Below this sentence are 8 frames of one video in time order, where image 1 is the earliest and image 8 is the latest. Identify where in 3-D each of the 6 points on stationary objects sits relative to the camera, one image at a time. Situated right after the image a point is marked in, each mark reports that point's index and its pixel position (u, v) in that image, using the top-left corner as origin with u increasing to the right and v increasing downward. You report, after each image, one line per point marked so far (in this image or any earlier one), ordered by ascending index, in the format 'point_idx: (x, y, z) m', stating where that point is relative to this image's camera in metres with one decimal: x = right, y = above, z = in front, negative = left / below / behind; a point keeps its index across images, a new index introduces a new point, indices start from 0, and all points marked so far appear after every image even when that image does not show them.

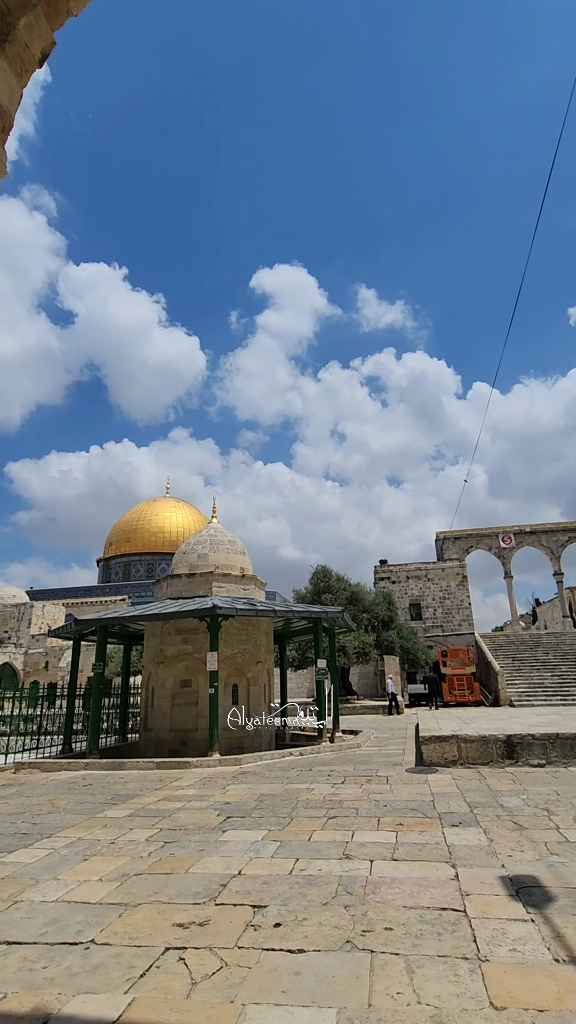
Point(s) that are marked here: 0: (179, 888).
0: (-0.8, -2.8, +3.9) m
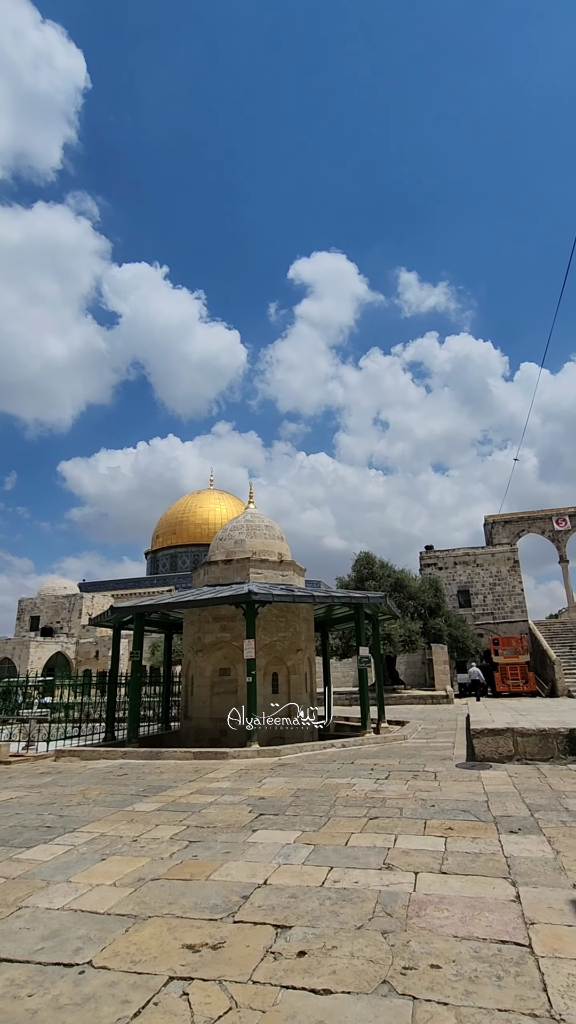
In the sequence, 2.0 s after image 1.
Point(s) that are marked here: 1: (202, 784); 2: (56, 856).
0: (-0.6, -2.5, +3.5) m
1: (-1.2, -3.9, +7.5) m
2: (-2.0, -3.0, +4.5) m
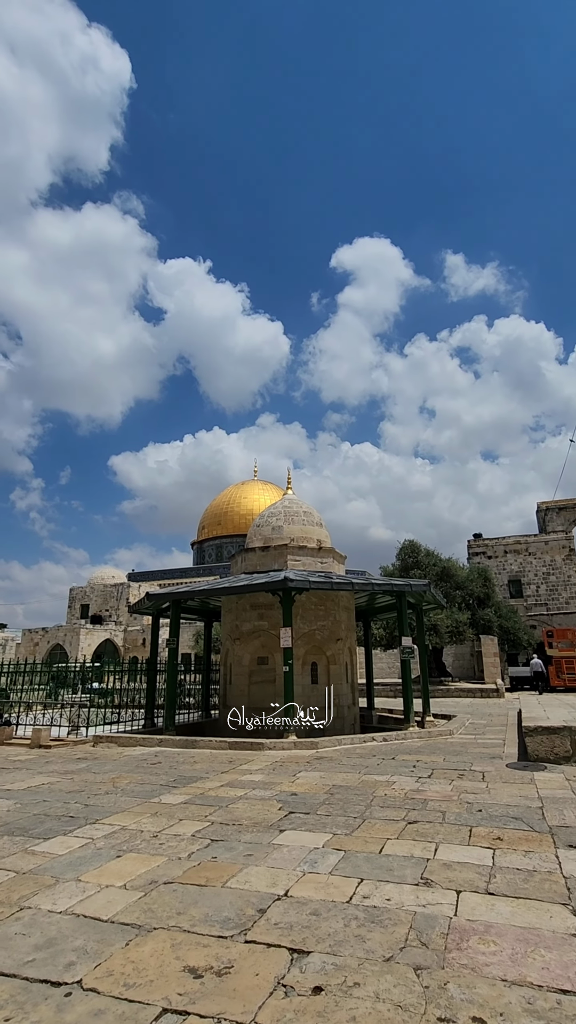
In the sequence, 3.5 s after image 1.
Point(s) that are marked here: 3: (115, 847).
0: (-0.5, -2.4, +3.1) m
1: (-0.7, -3.6, +7.2) m
2: (-1.8, -2.8, +4.3) m
3: (-1.4, -2.8, +4.3) m
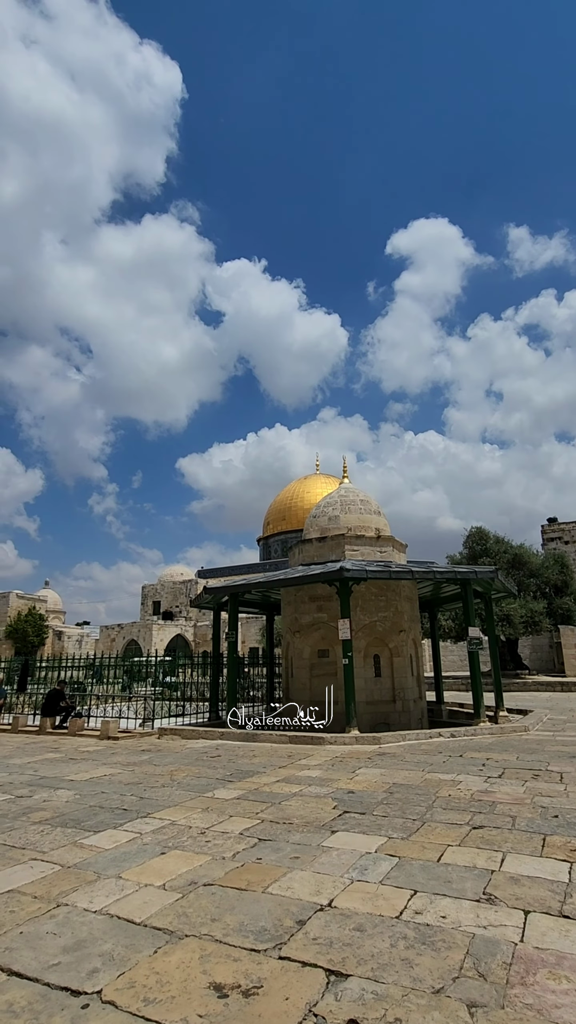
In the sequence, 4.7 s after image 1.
0: (-0.2, -2.2, +2.9) m
1: (+0.1, -3.5, +7.0) m
2: (-1.4, -2.7, +4.2) m
3: (-1.0, -2.7, +4.2) m
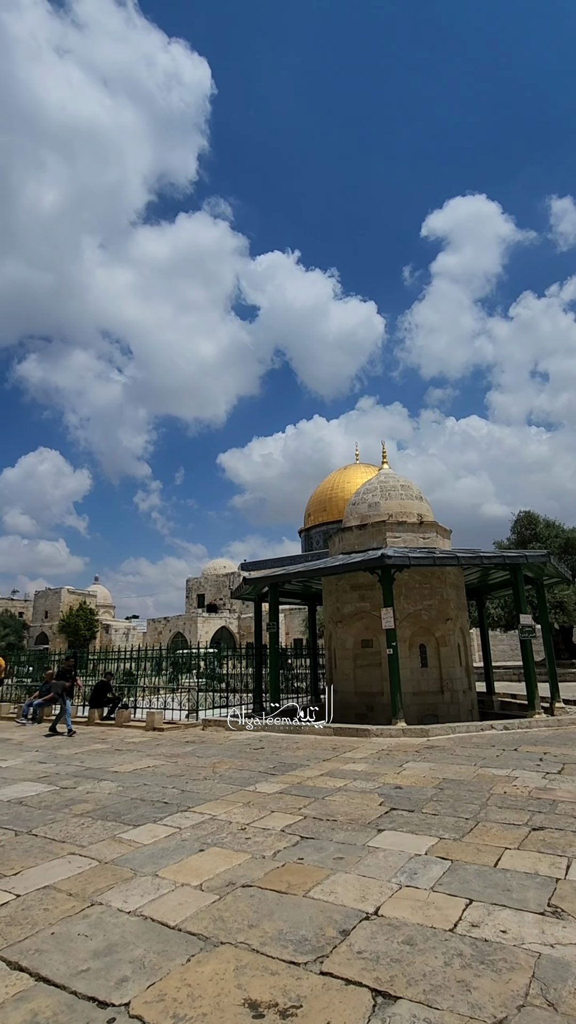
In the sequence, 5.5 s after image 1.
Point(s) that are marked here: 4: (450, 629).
0: (0.0, -2.1, +2.7) m
1: (+0.6, -3.3, +6.8) m
2: (-1.0, -2.6, +4.1) m
3: (-0.7, -2.5, +4.1) m
4: (+3.6, -2.6, +11.8) m
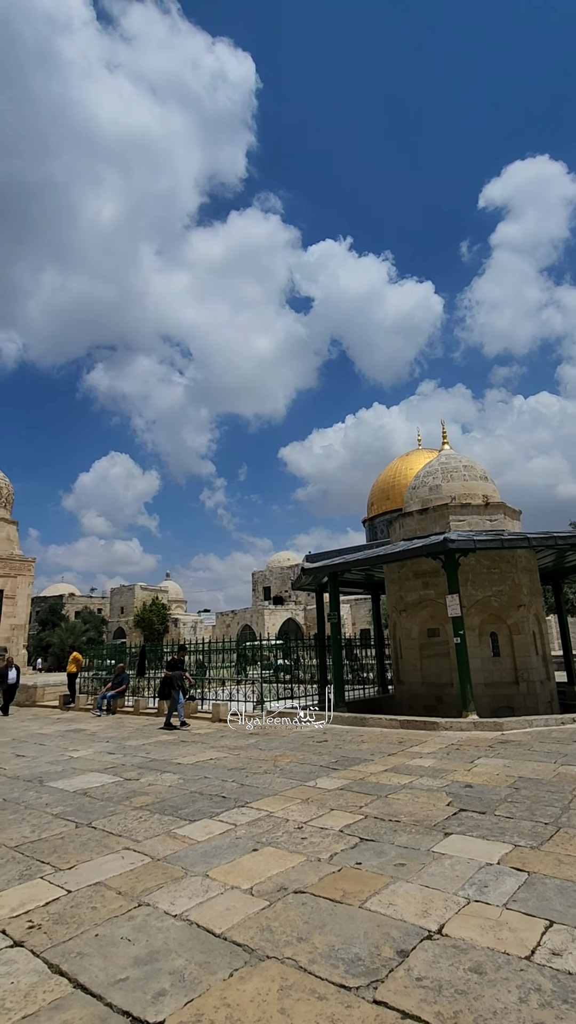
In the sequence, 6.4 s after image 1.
0: (+0.2, -2.0, +2.5) m
1: (+1.4, -3.1, +6.5) m
2: (-0.6, -2.5, +4.0) m
3: (-0.3, -2.4, +3.9) m
4: (+5.0, -2.2, +11.0) m
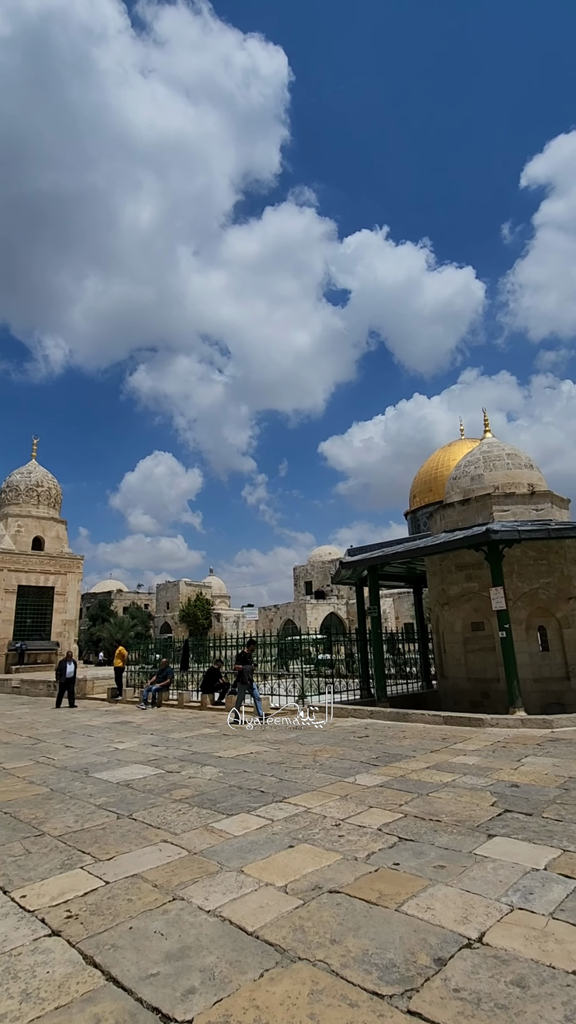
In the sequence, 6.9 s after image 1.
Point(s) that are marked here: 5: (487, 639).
0: (+0.4, -2.0, +2.4) m
1: (+1.9, -2.9, +6.3) m
2: (-0.3, -2.4, +4.0) m
3: (0.0, -2.4, +3.9) m
4: (+5.8, -2.0, +10.6) m
5: (+4.2, -2.7, +11.0) m
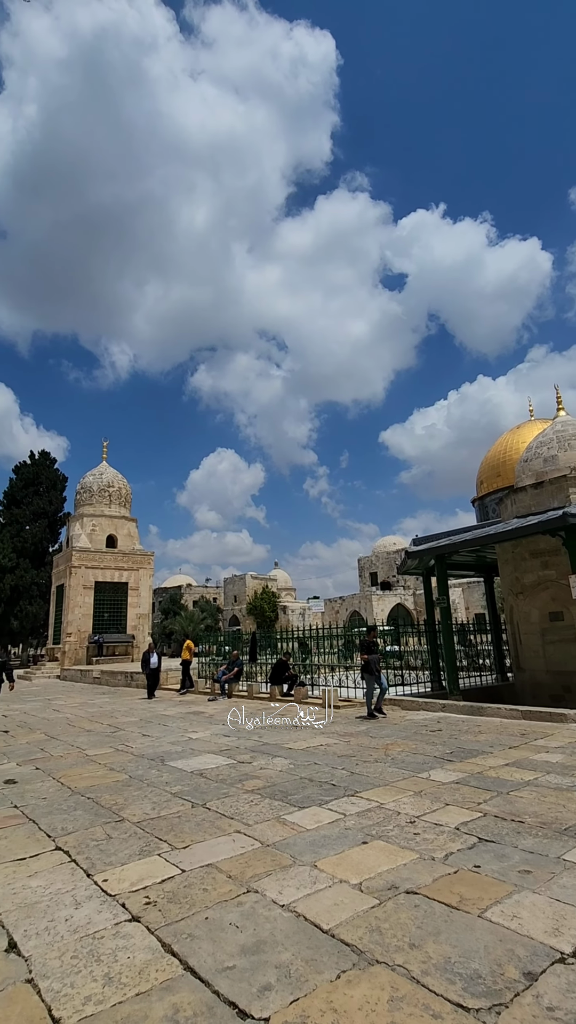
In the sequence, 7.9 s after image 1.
0: (+0.7, -1.9, +2.3) m
1: (+2.7, -2.8, +6.0) m
2: (+0.2, -2.3, +3.9) m
3: (+0.5, -2.3, +3.8) m
4: (+7.0, -1.6, +9.7) m
5: (+5.5, -2.3, +10.4) m
